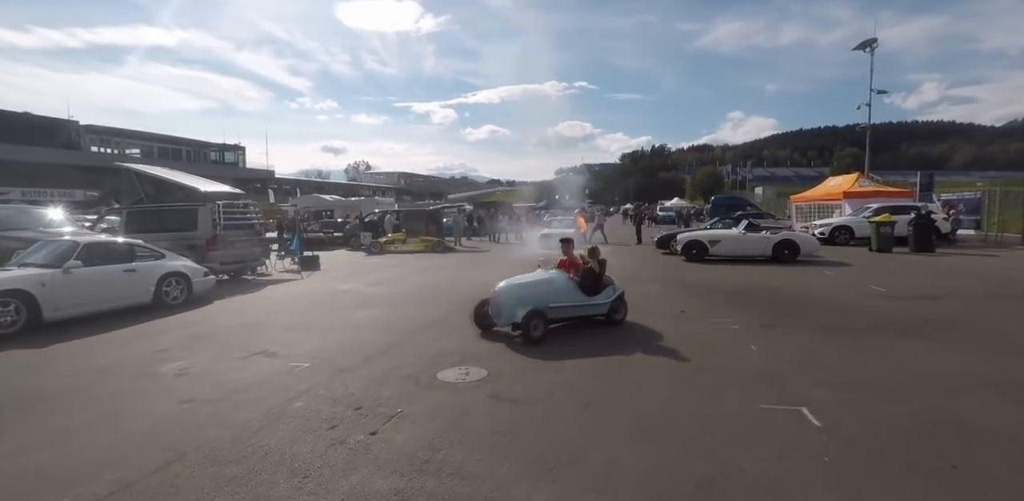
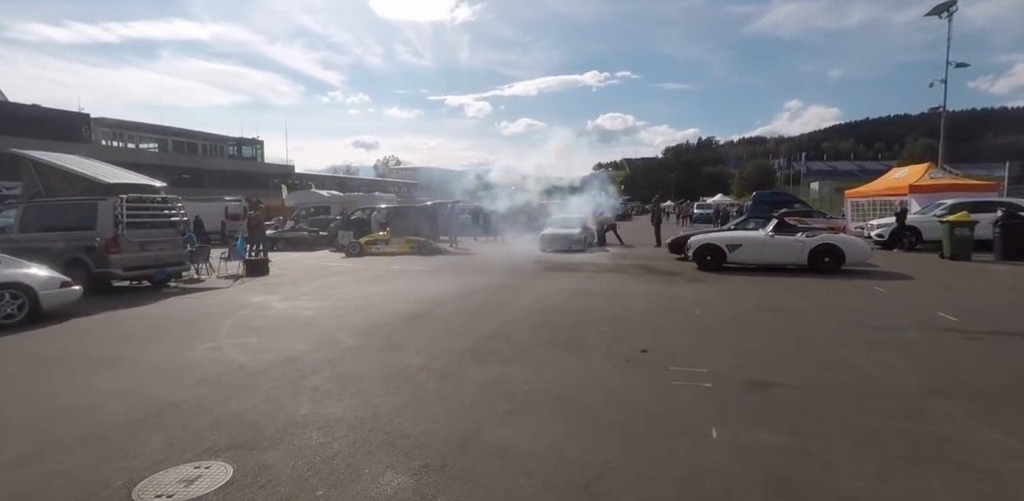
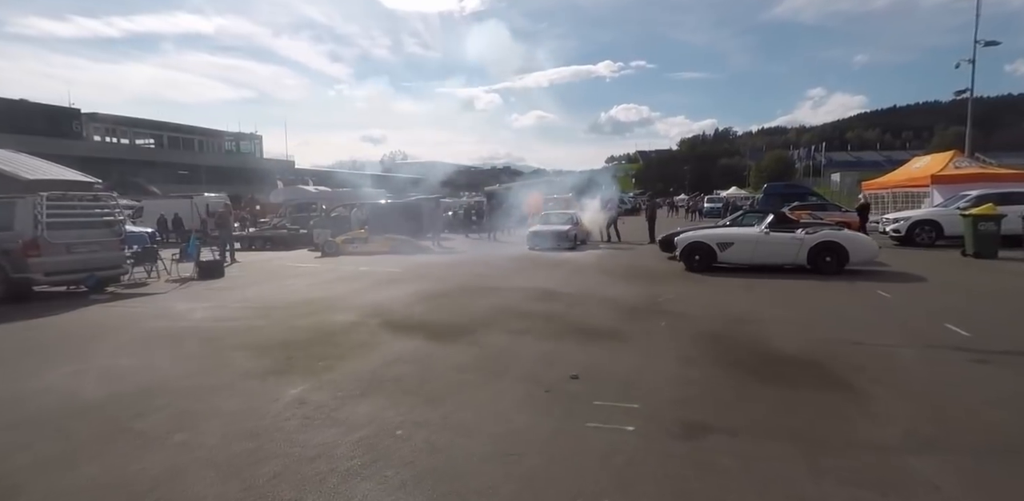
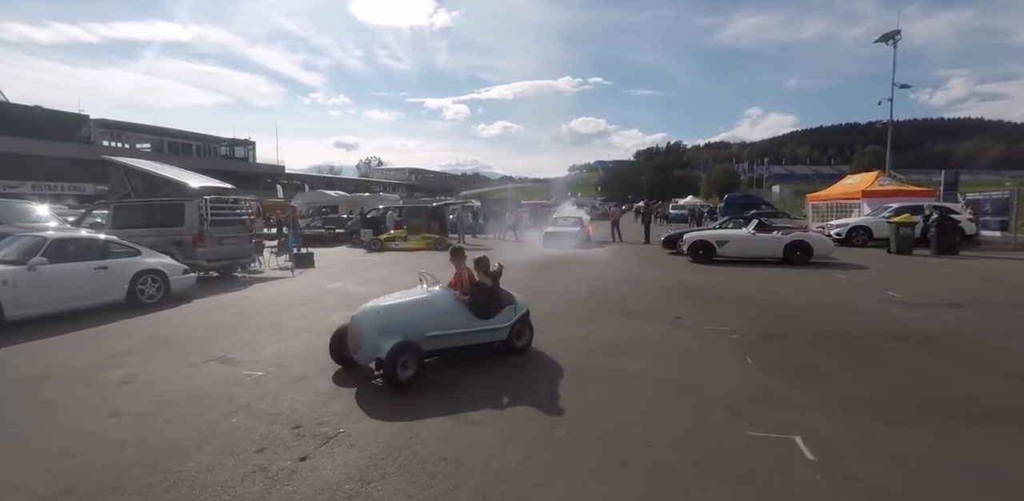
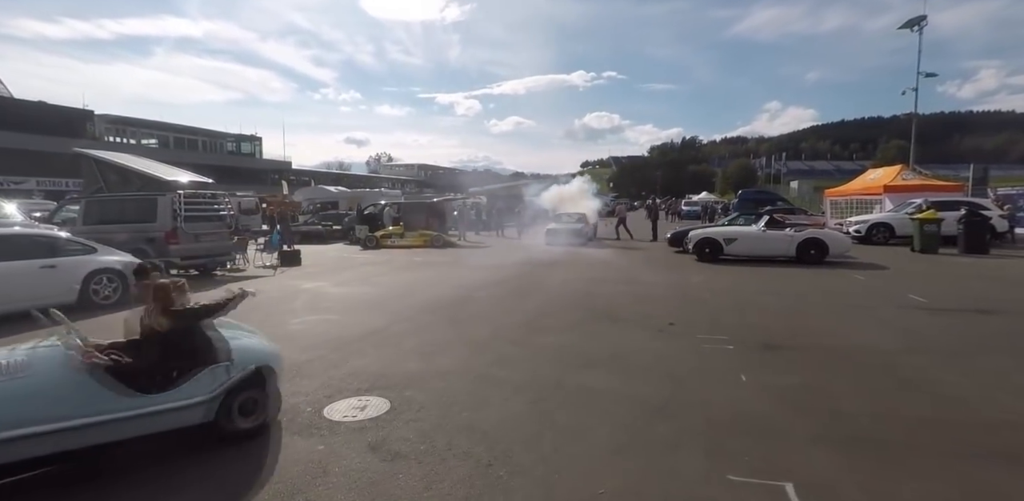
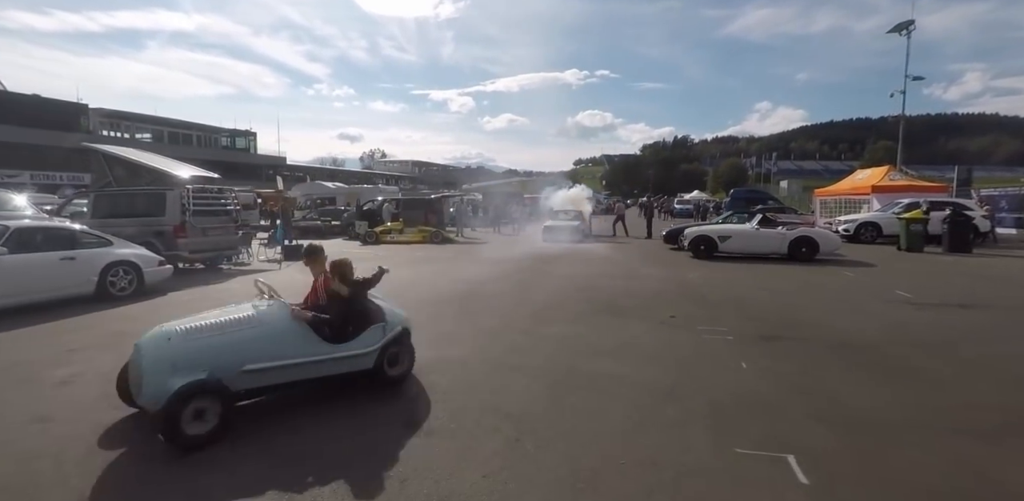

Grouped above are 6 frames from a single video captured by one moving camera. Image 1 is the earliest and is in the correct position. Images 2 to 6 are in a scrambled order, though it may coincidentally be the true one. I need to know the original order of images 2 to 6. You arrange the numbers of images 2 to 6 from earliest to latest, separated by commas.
4, 6, 5, 2, 3
